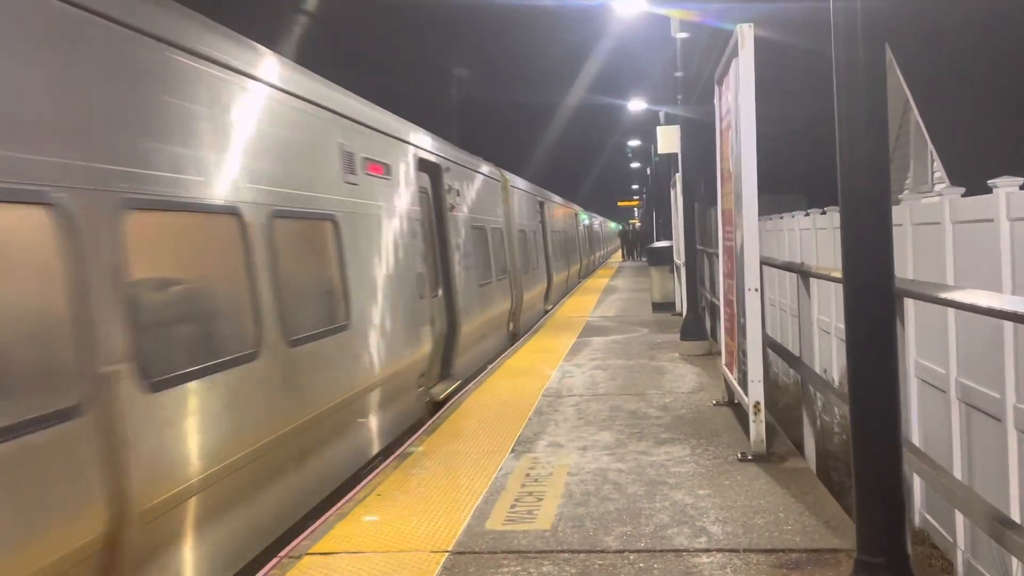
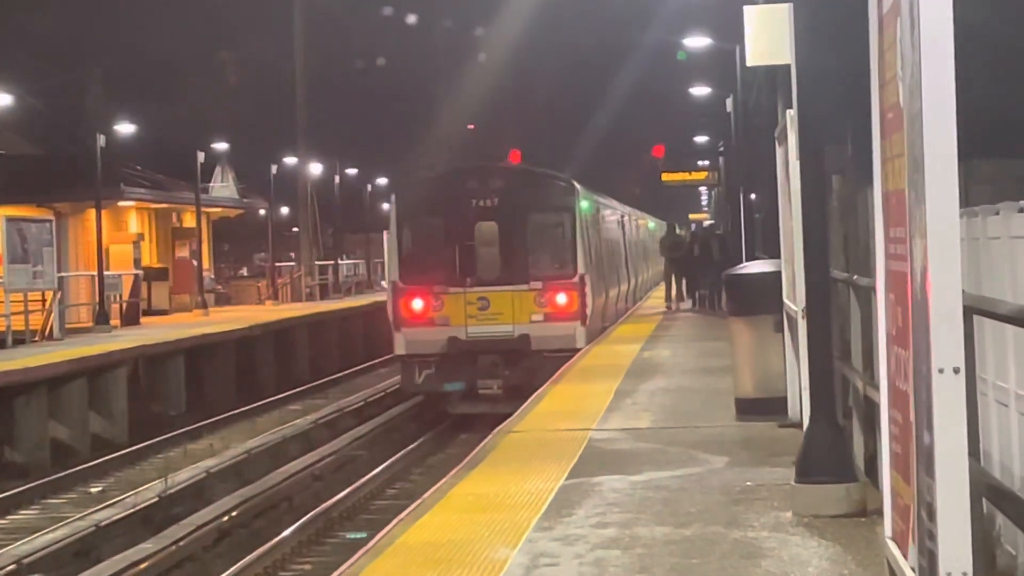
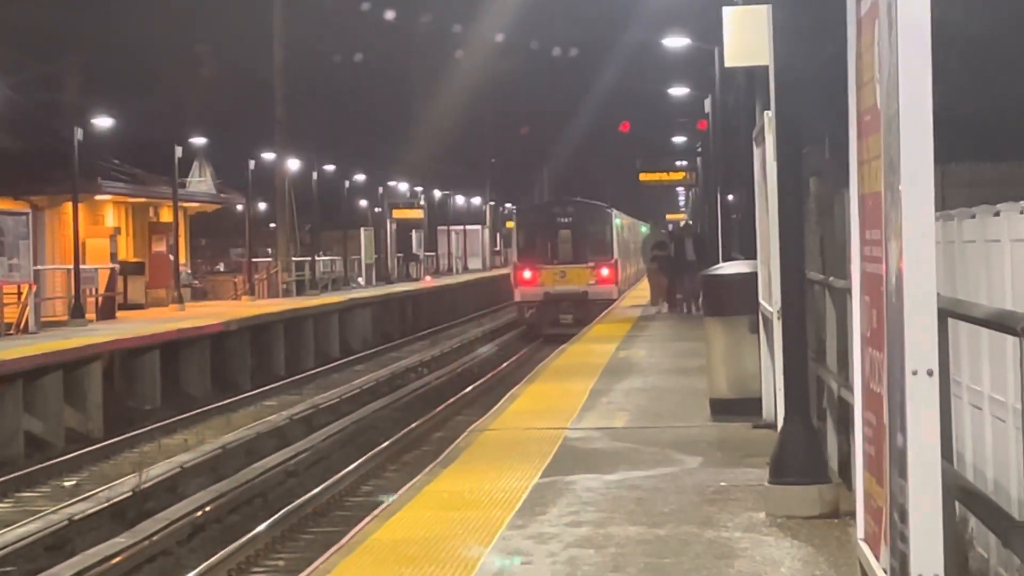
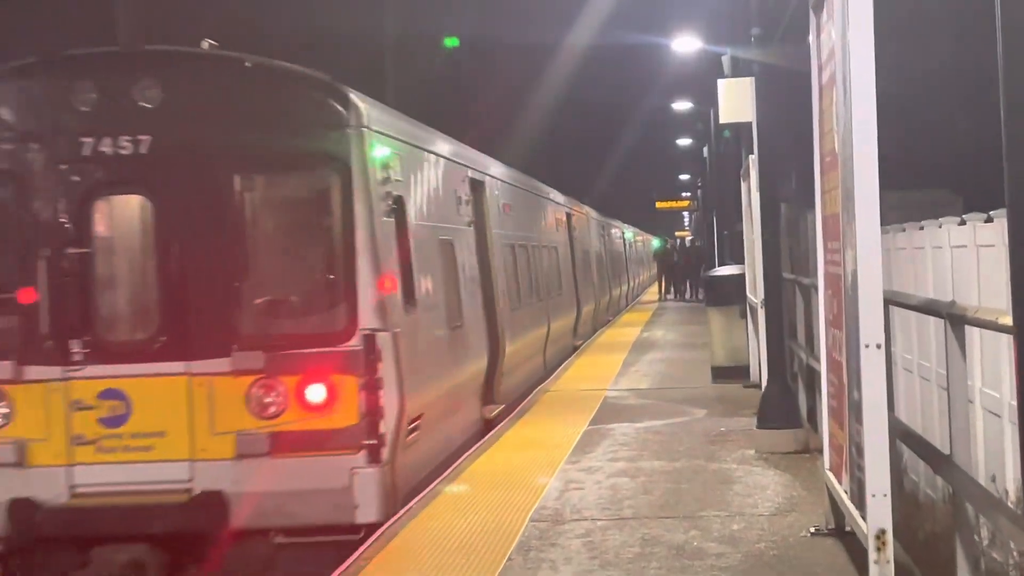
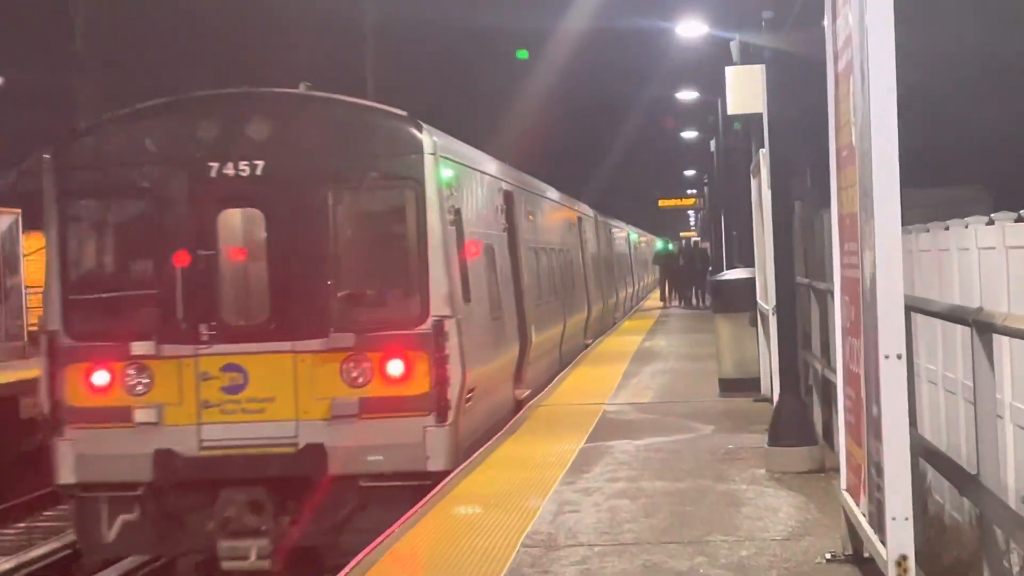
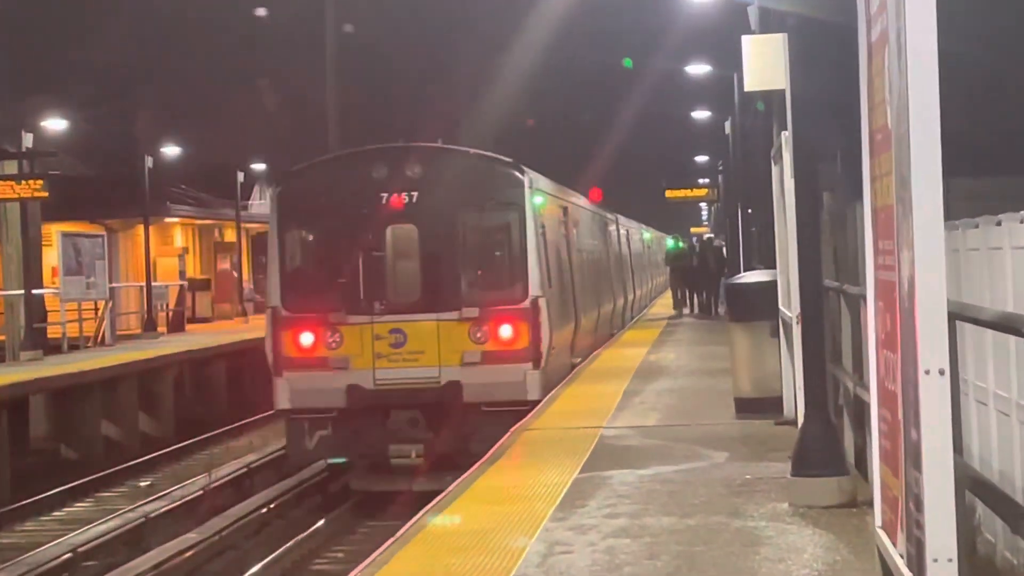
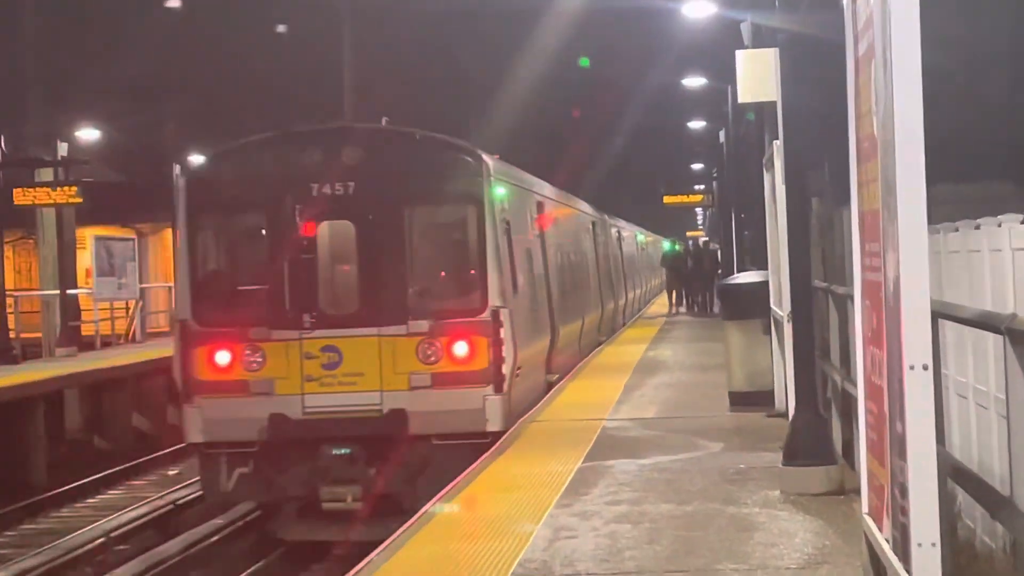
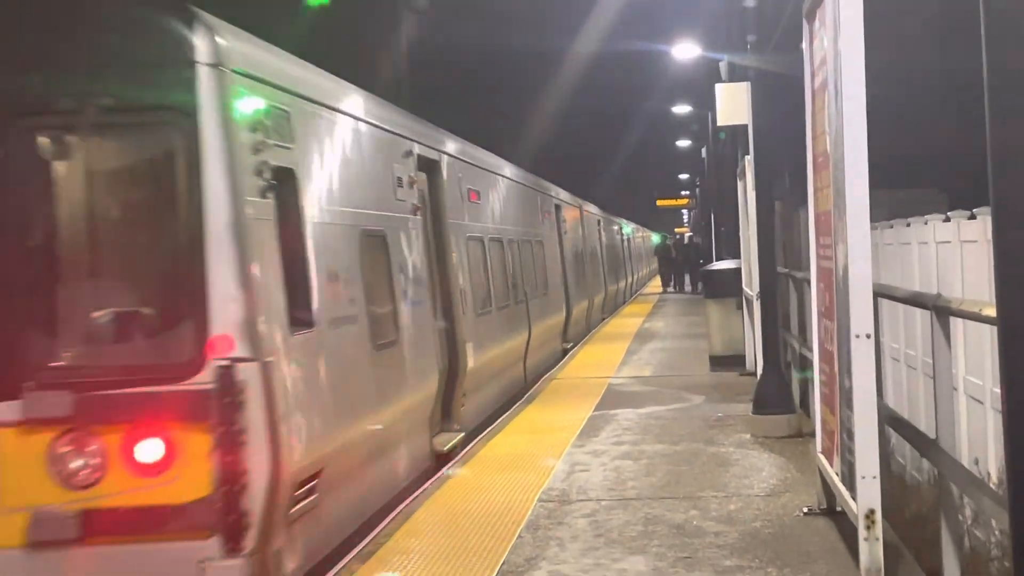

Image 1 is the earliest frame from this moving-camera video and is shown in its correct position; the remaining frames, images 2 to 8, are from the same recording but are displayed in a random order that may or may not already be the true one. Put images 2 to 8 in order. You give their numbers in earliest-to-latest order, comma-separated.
8, 4, 5, 7, 6, 2, 3
